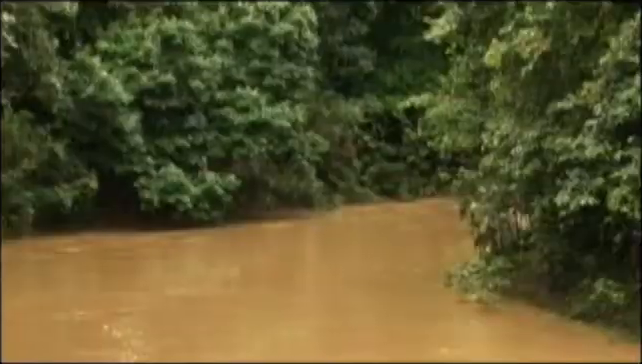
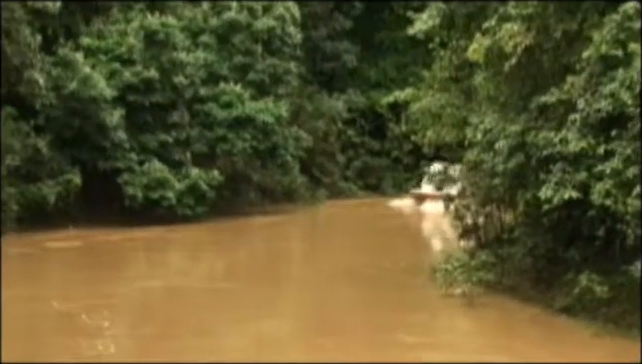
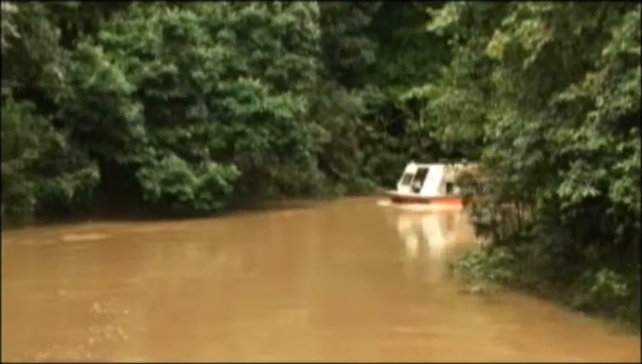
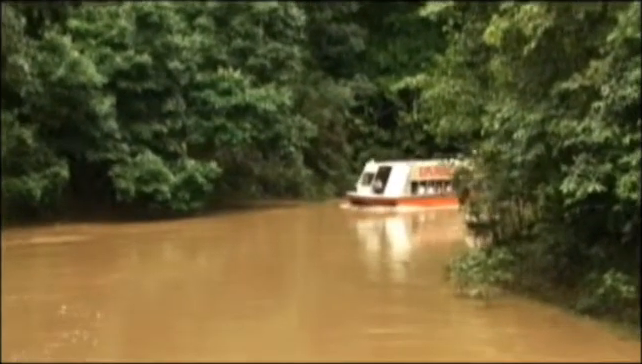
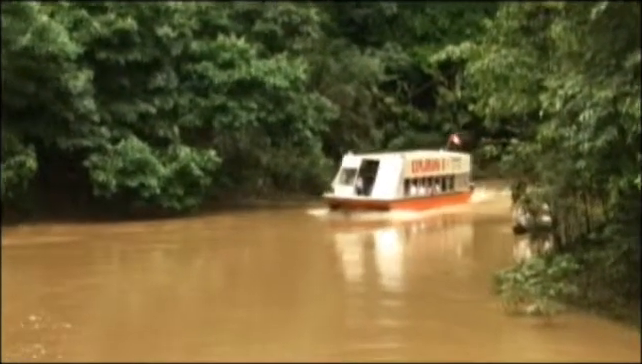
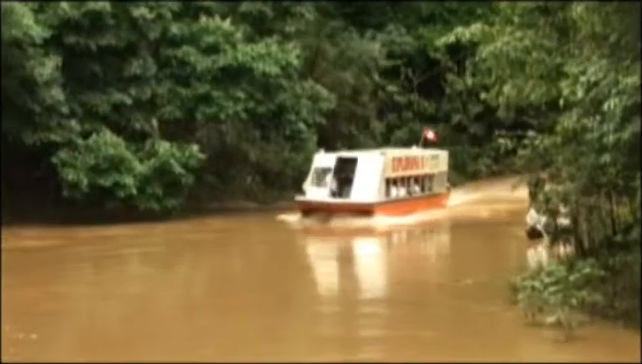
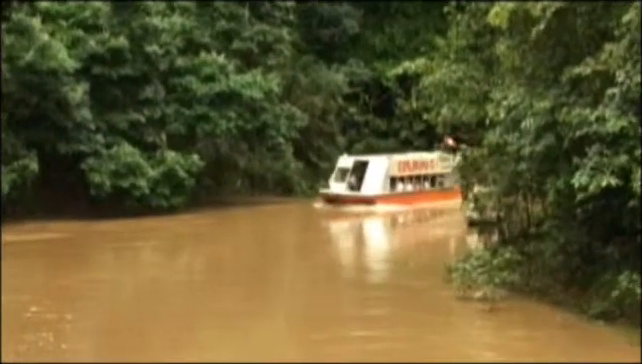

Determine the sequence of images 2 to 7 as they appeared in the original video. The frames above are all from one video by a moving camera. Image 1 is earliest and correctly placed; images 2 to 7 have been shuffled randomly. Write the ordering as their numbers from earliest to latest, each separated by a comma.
2, 3, 4, 7, 5, 6
